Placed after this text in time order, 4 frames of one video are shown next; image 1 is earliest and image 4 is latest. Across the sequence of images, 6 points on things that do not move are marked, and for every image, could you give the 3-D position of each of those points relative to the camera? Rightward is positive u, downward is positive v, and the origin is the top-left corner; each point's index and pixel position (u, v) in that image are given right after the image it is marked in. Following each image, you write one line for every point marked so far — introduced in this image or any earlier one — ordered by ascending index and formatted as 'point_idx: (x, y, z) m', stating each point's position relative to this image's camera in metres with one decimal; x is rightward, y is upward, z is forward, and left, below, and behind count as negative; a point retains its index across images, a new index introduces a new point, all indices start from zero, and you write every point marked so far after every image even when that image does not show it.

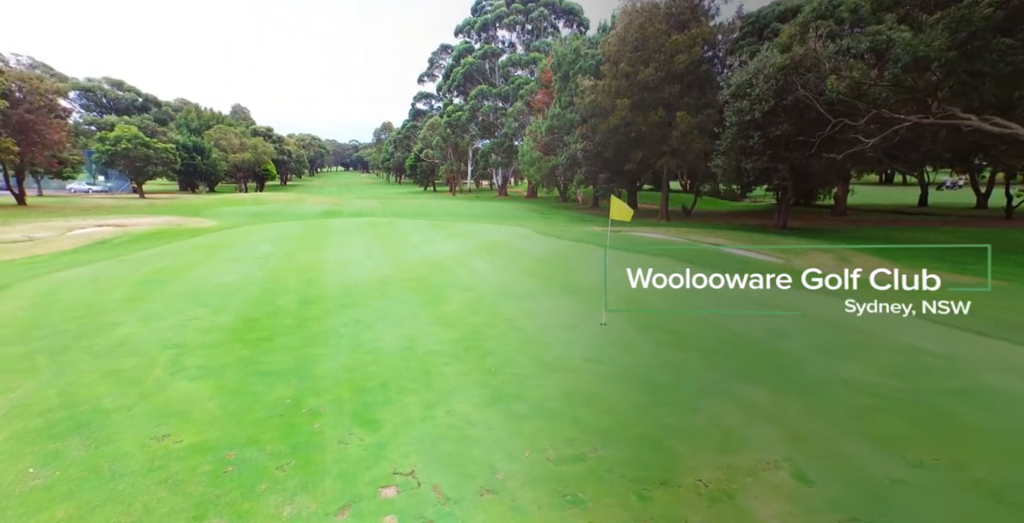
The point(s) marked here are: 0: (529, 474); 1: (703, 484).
0: (+0.1, -0.9, +2.1) m
1: (+0.8, -0.9, +1.9) m
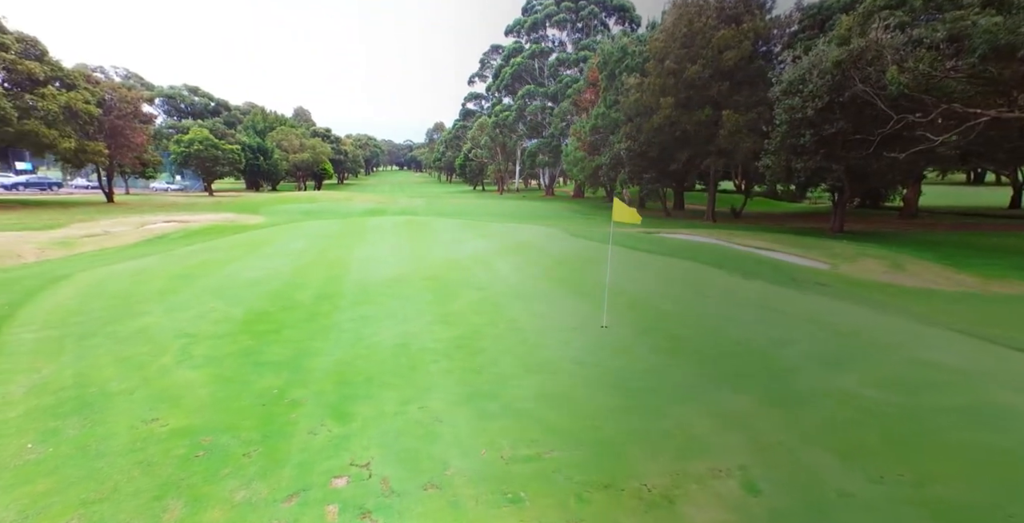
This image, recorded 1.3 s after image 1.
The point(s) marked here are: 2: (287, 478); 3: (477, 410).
0: (-0.2, -0.9, +2.1) m
1: (+0.5, -0.9, +1.9) m
2: (-1.0, -1.0, +2.1) m
3: (-0.2, -0.9, +2.8) m
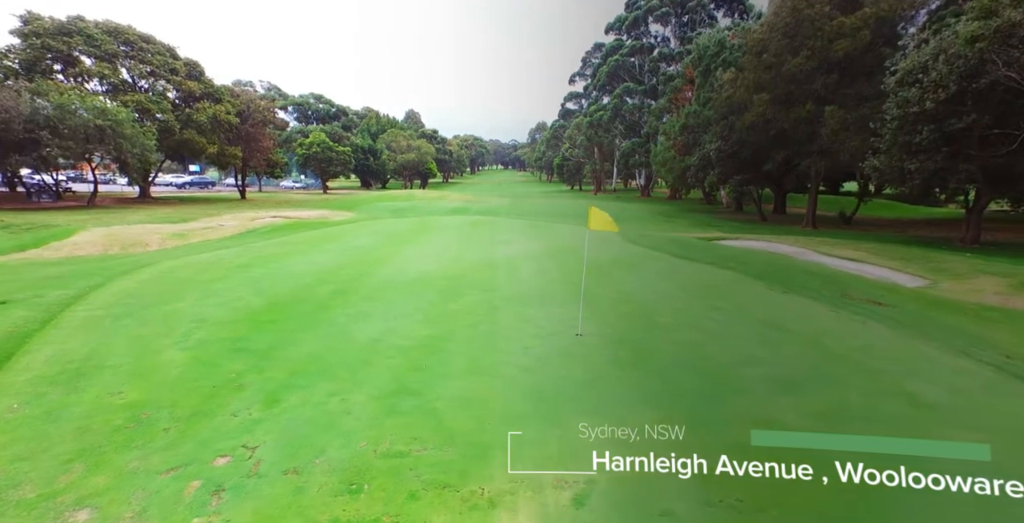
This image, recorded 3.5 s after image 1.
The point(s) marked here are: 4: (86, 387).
0: (-0.8, -0.9, +2.2) m
1: (-0.1, -0.9, +1.9) m
2: (-1.6, -0.9, +2.3) m
3: (-0.7, -0.9, +2.9) m
4: (-2.9, -0.9, +3.2) m
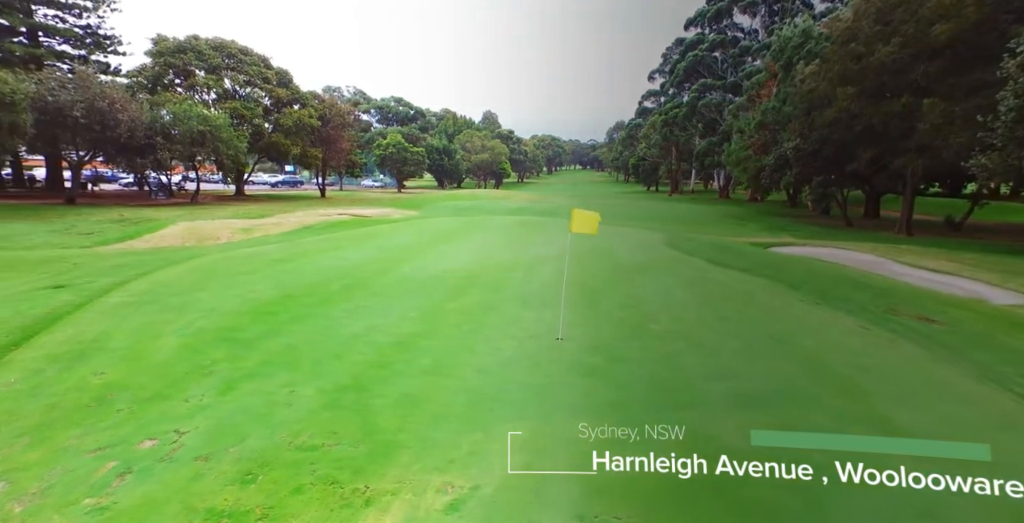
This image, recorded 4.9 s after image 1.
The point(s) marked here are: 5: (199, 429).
0: (-1.2, -0.9, +2.3) m
1: (-0.6, -0.9, +1.9) m
2: (-2.0, -0.9, +2.5) m
3: (-1.1, -0.8, +2.9) m
4: (-3.3, -0.8, +3.5) m
5: (-1.6, -0.9, +2.6) m
